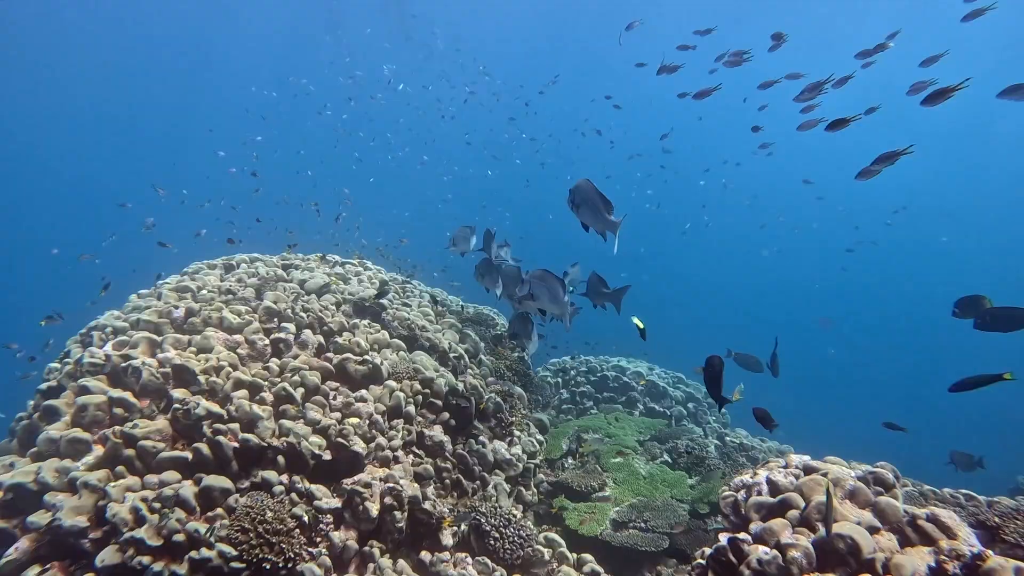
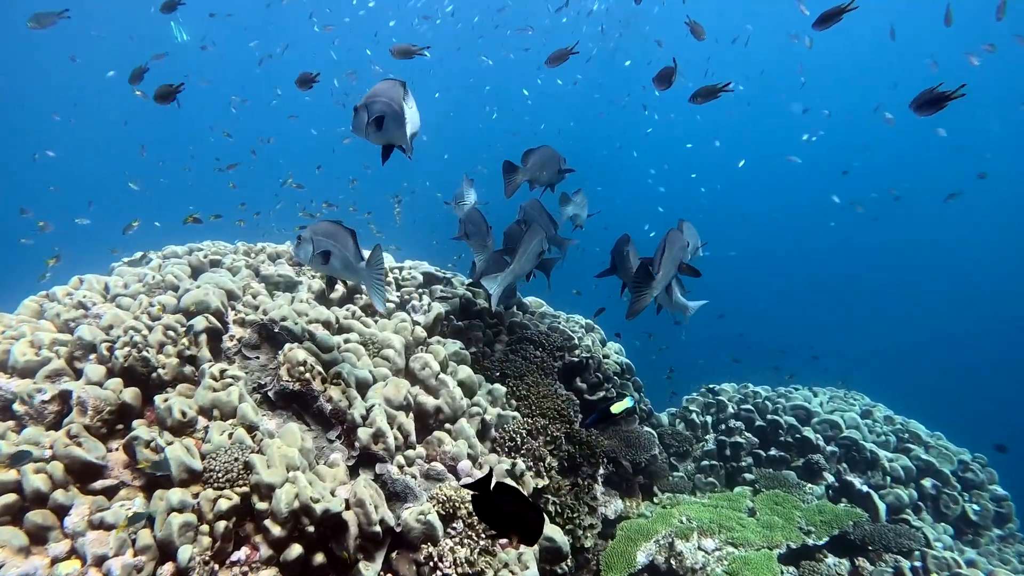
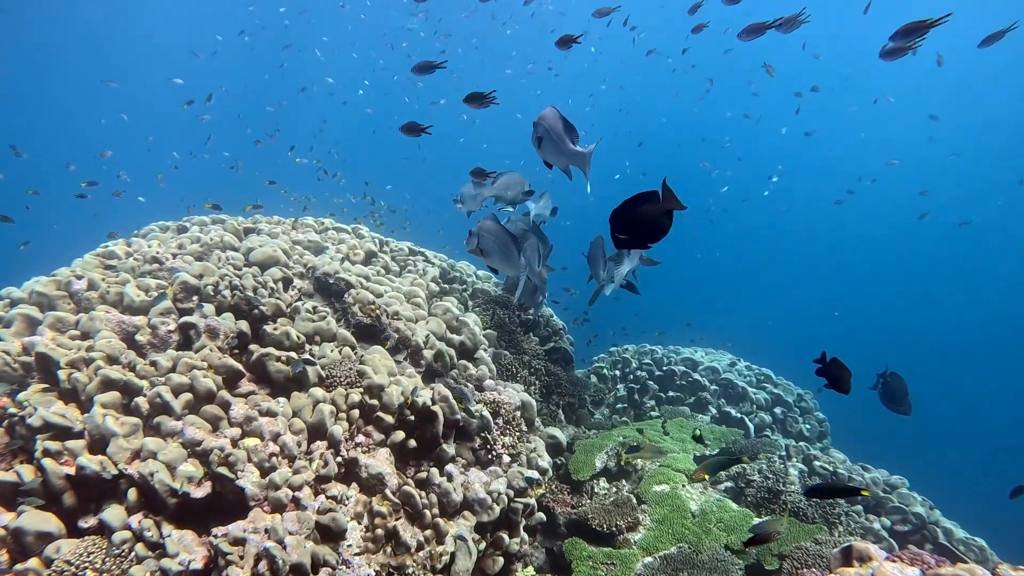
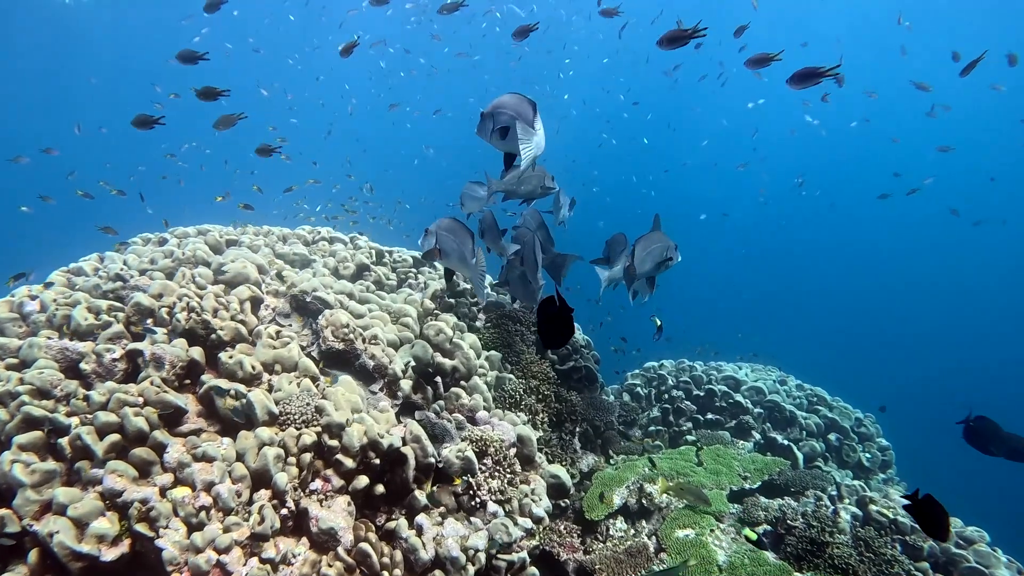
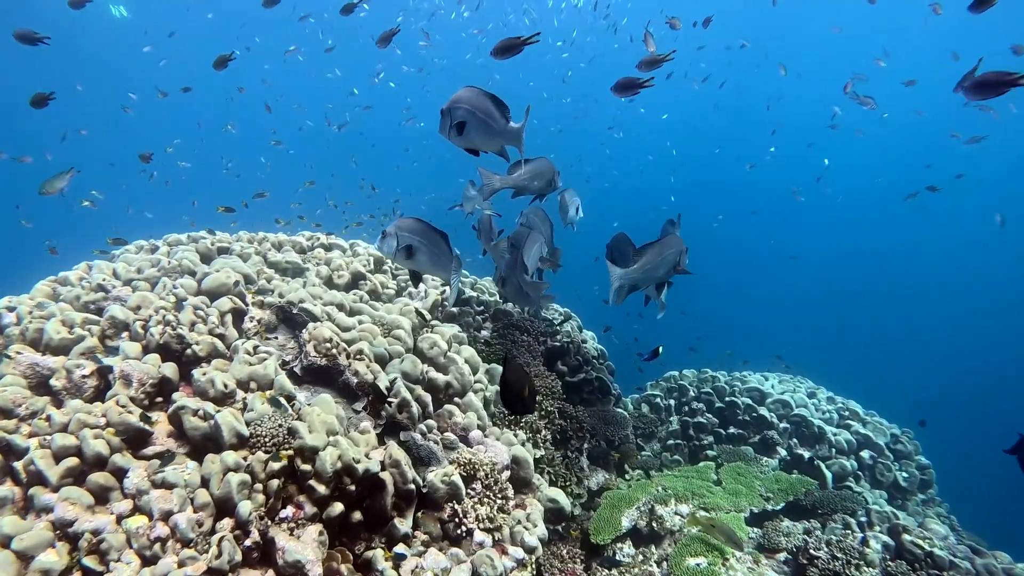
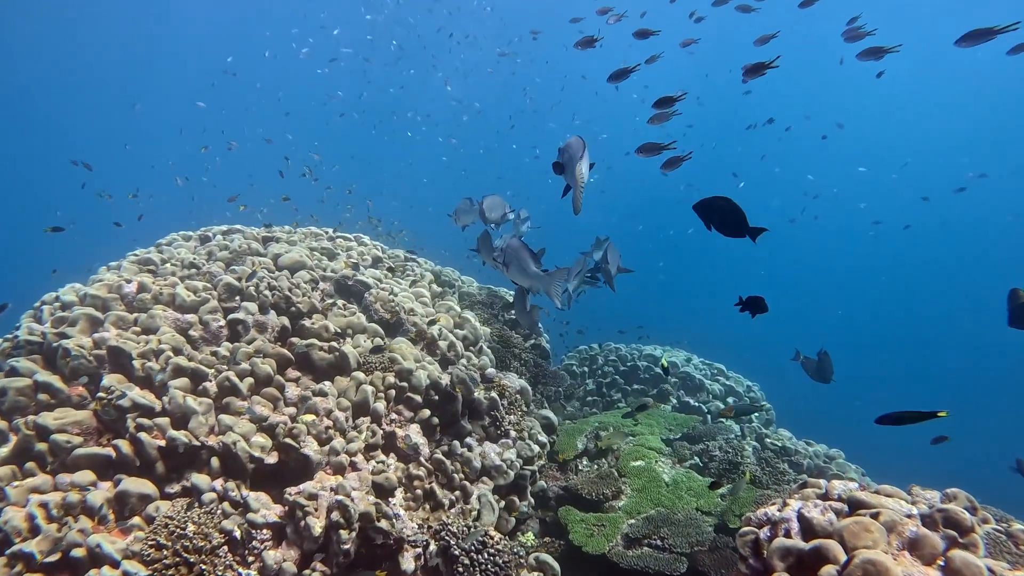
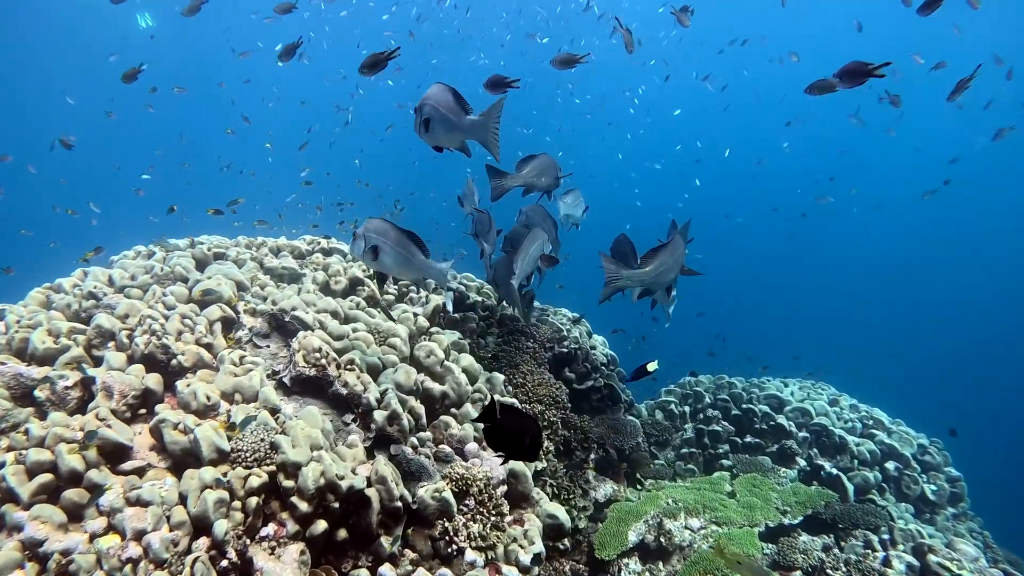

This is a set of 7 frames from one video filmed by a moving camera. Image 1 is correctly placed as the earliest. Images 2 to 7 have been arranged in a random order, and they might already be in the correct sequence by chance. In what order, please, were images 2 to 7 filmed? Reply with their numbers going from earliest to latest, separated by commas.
6, 3, 4, 5, 7, 2
